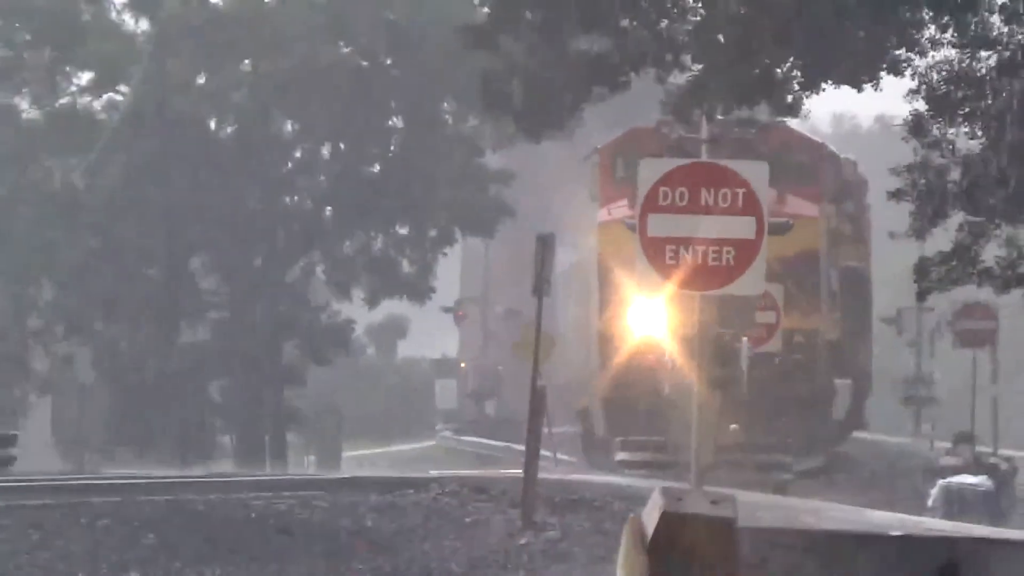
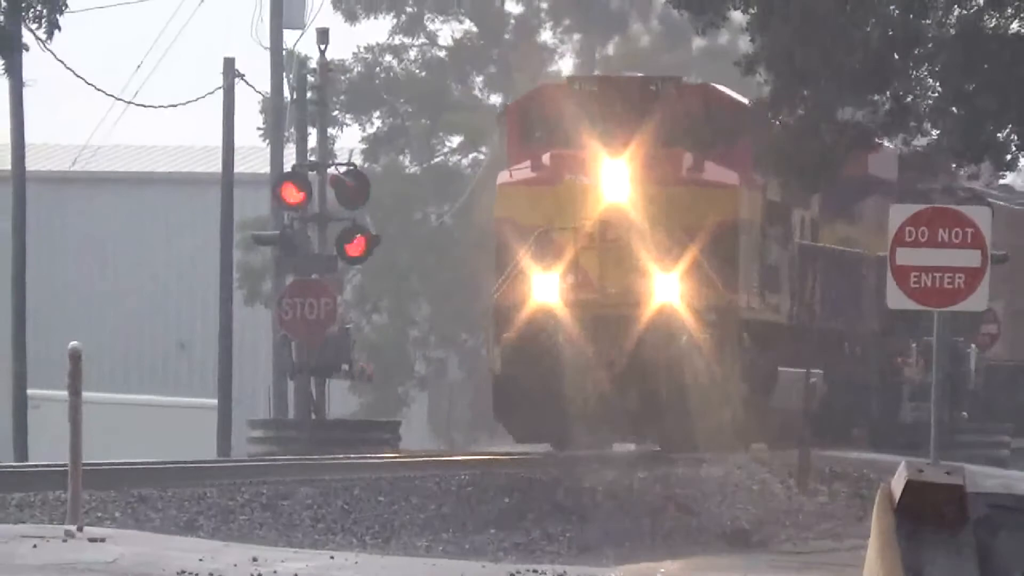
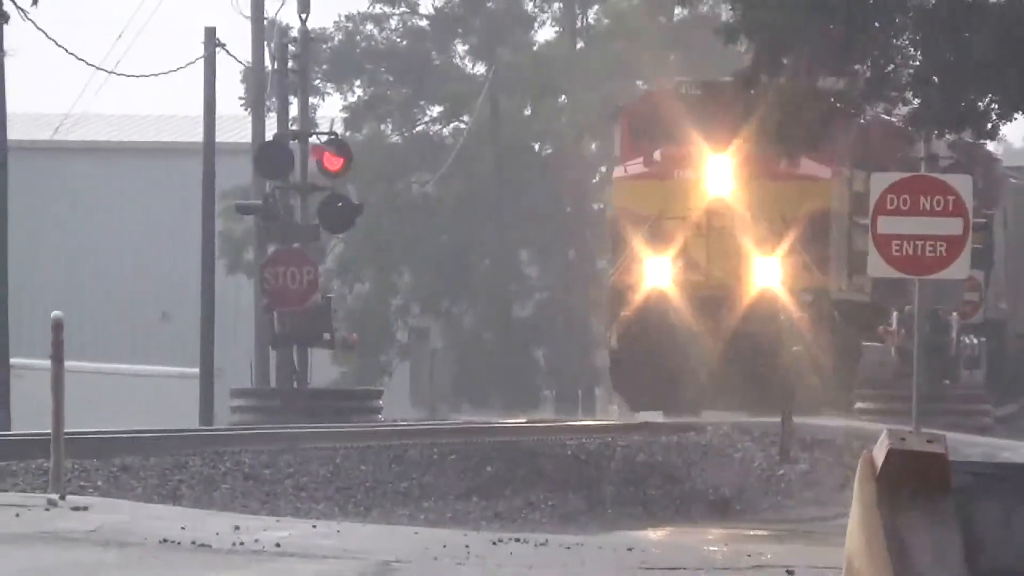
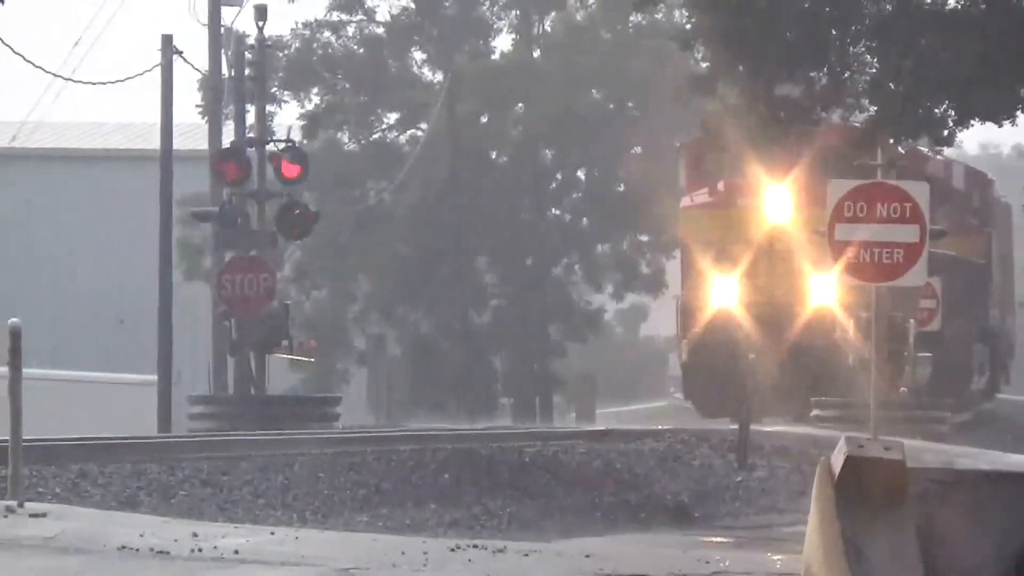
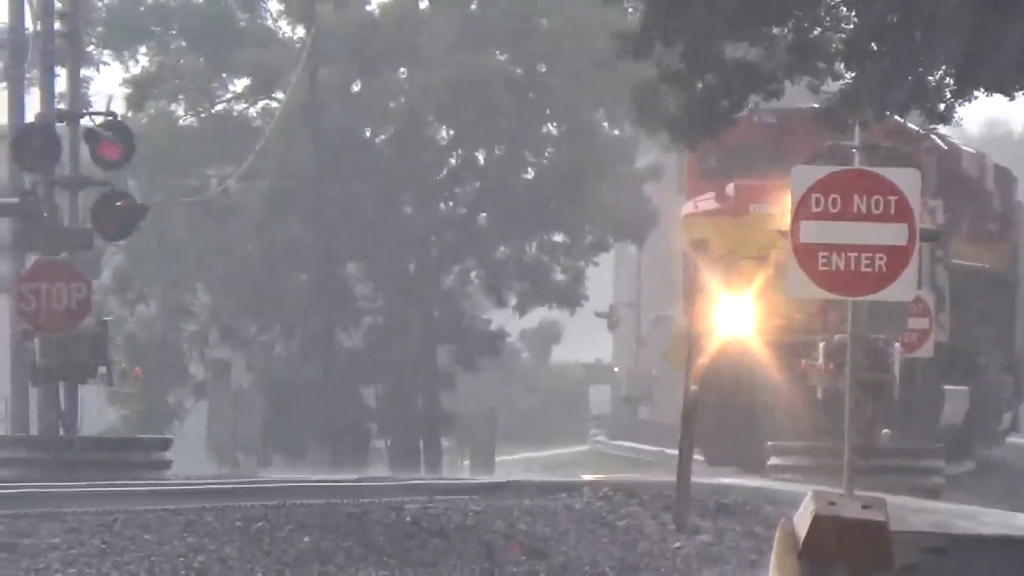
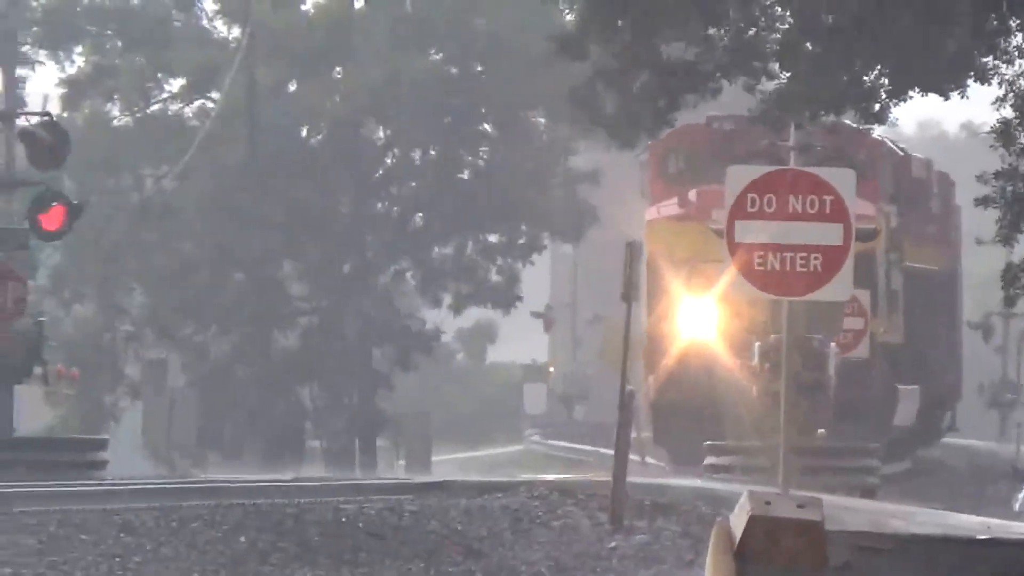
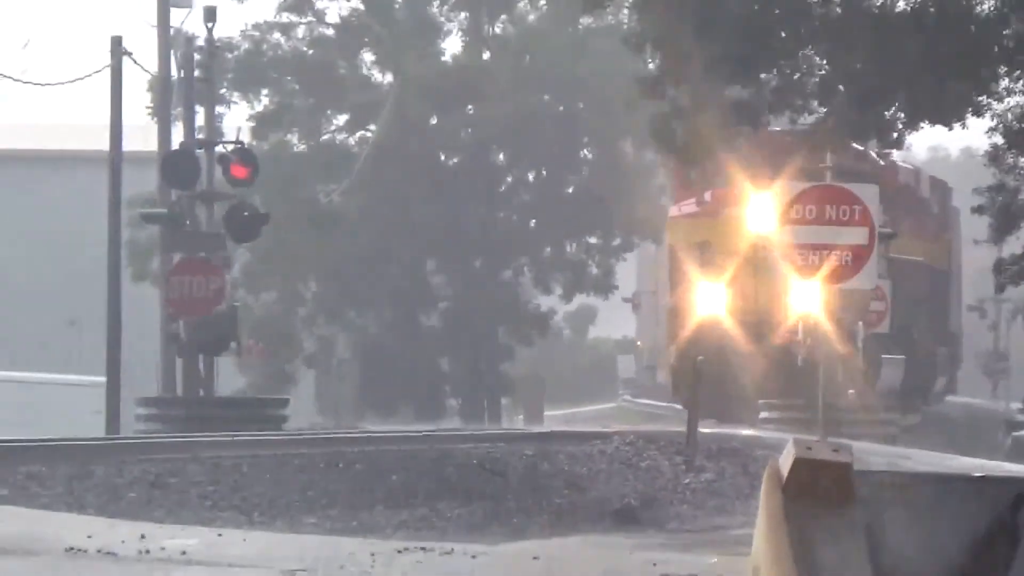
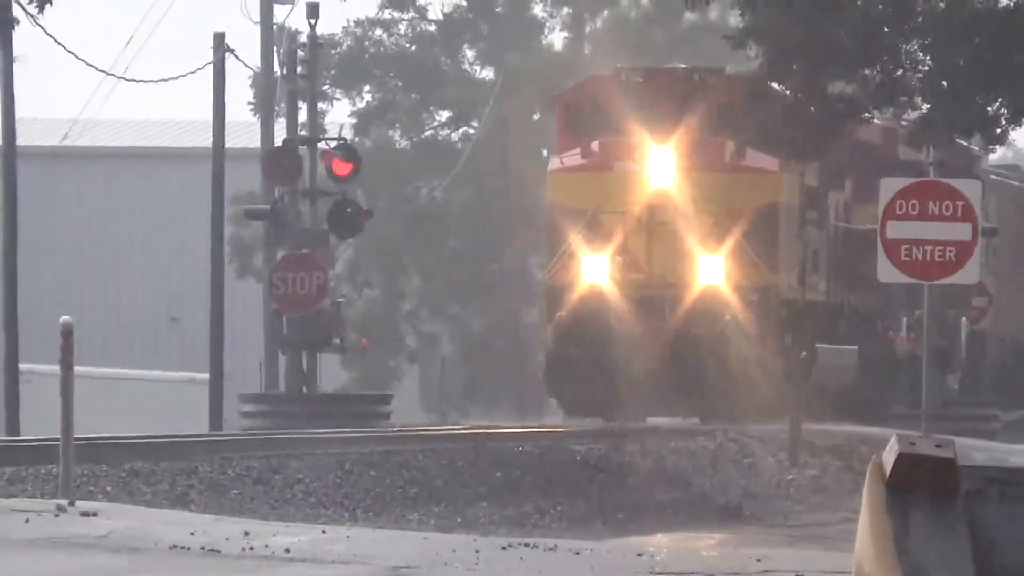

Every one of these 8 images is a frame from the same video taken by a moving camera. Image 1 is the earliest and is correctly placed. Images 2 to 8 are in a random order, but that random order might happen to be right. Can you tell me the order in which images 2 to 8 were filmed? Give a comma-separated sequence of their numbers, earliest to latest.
6, 5, 7, 4, 3, 8, 2
